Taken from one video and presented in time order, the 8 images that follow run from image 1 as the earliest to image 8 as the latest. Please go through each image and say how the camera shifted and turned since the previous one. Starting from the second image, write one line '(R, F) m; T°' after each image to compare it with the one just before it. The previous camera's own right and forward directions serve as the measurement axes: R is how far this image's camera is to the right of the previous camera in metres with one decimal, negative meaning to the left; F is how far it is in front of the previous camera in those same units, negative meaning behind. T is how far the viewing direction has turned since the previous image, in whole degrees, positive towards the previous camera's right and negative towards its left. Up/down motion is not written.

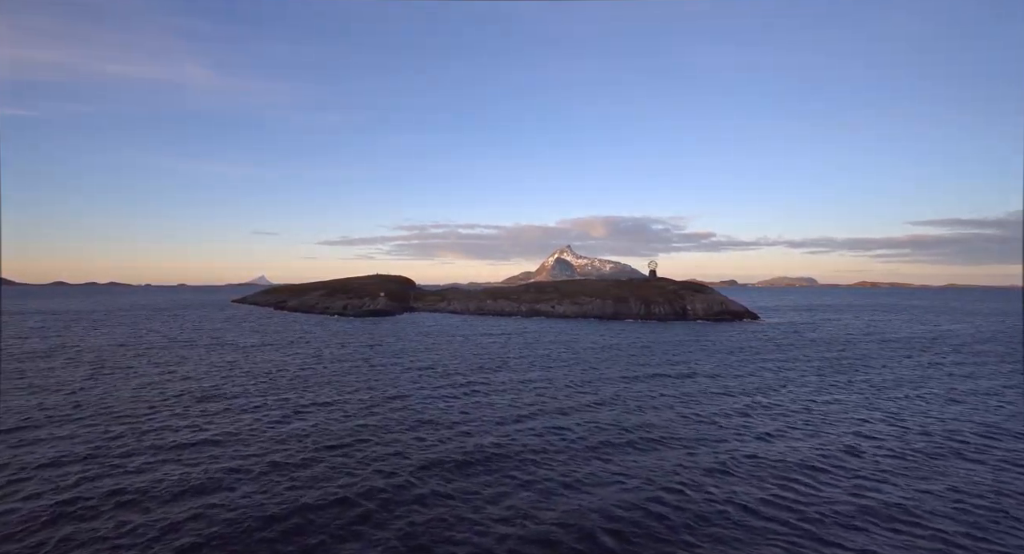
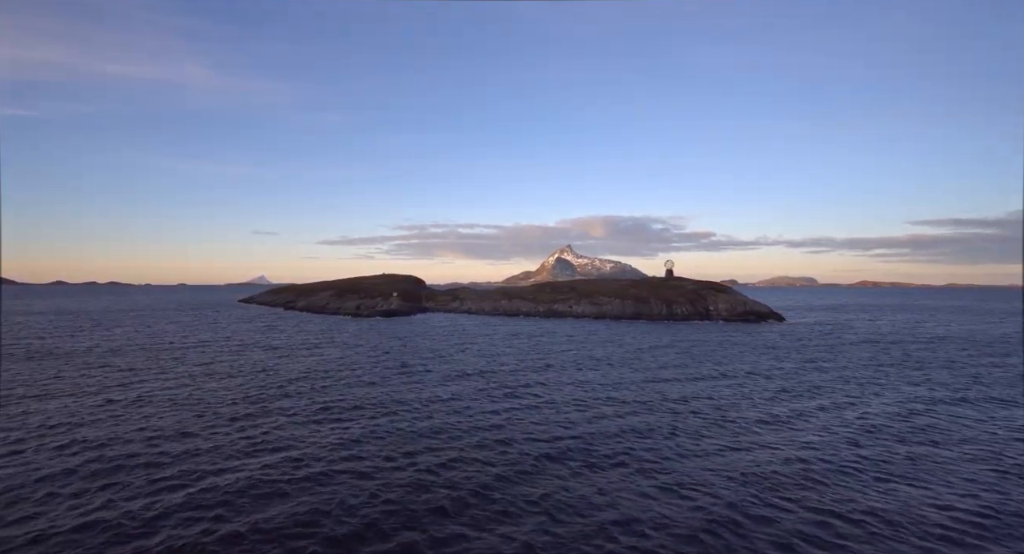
(-4.4, +1.6) m; 0°
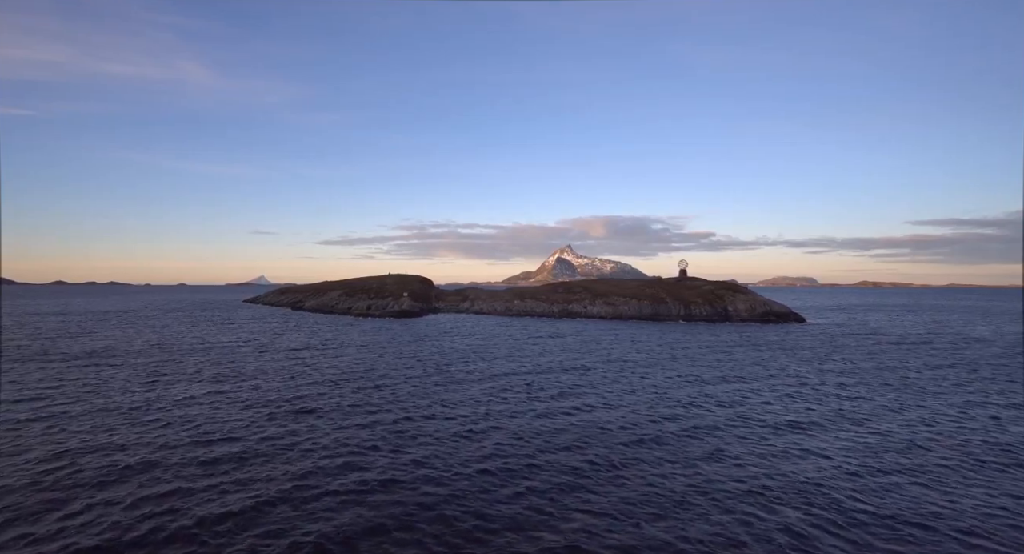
(-3.6, +1.2) m; 0°
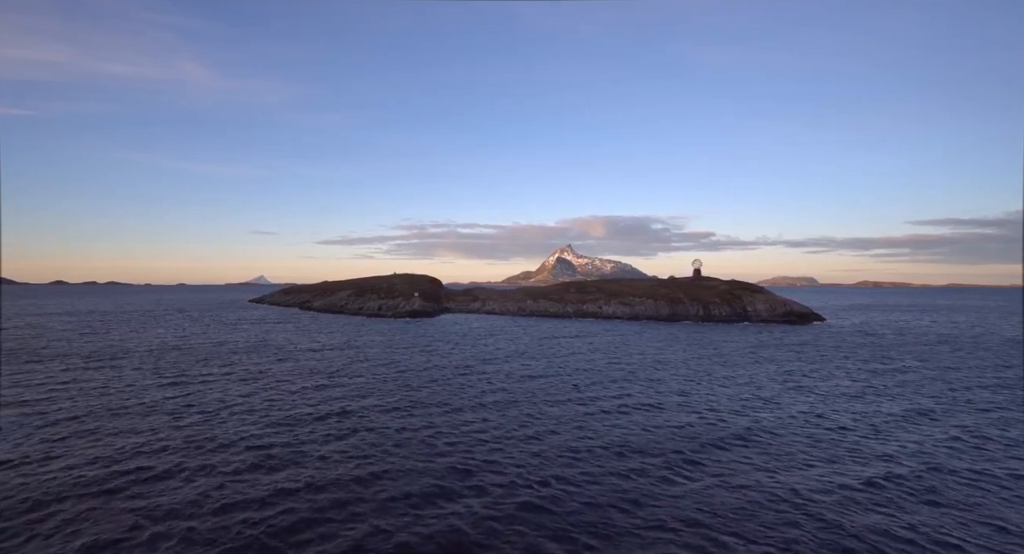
(-3.6, +1.2) m; 0°
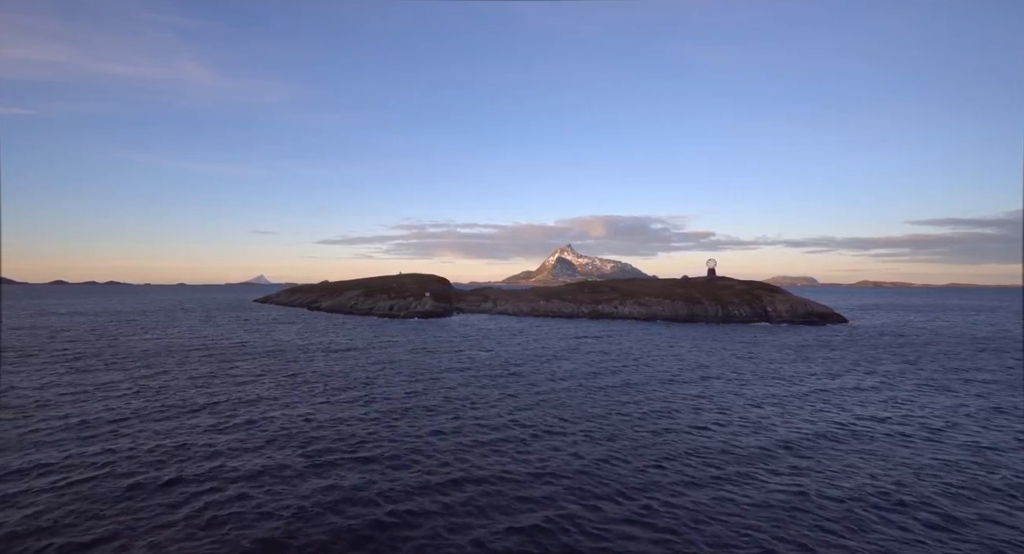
(-3.7, +1.3) m; 0°
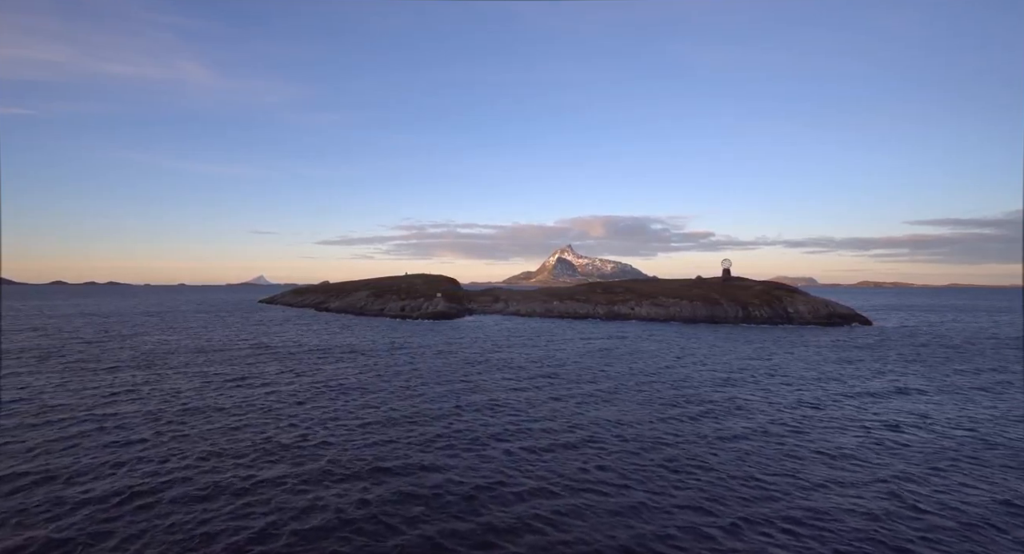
(-3.7, +1.4) m; 0°
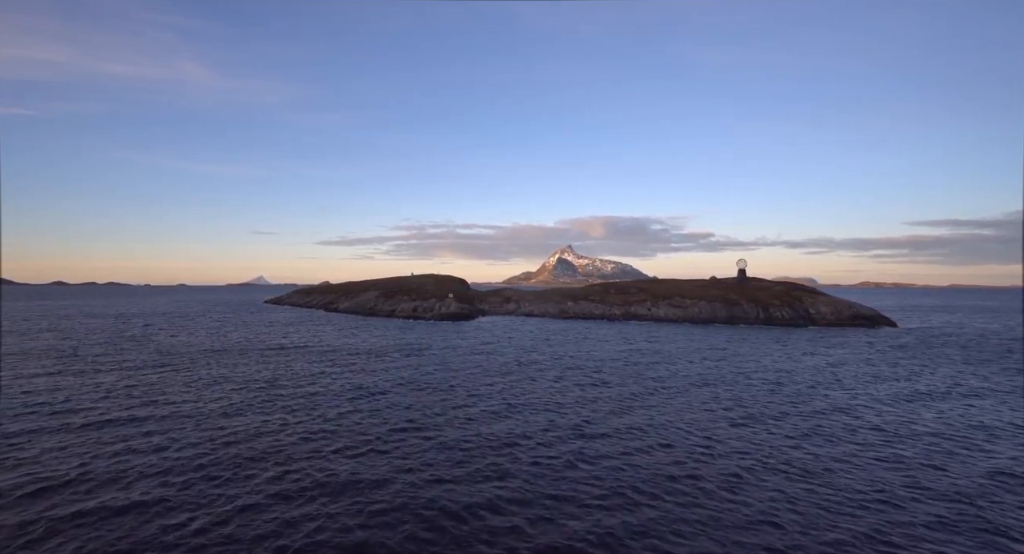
(-3.8, +1.3) m; 0°
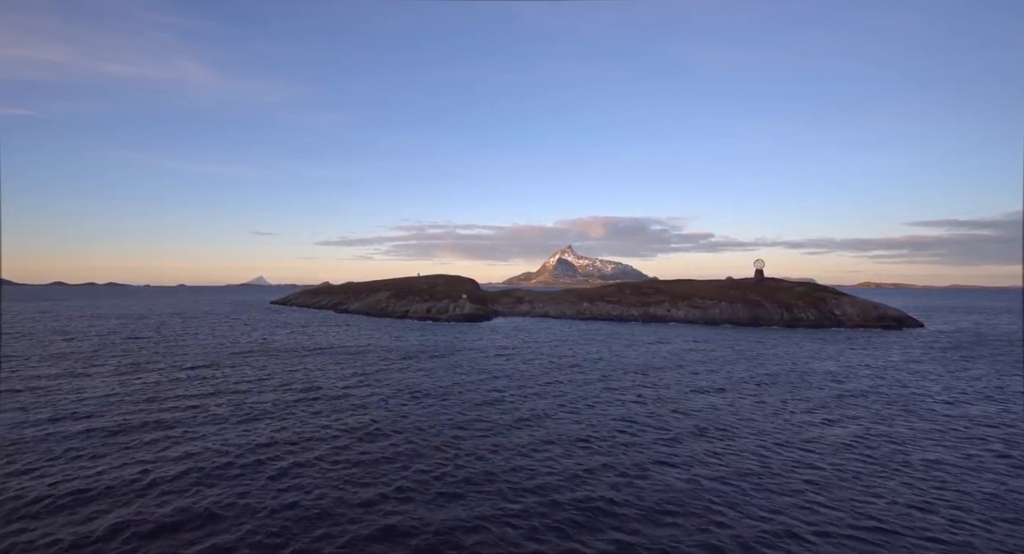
(-4.2, +1.4) m; 0°
